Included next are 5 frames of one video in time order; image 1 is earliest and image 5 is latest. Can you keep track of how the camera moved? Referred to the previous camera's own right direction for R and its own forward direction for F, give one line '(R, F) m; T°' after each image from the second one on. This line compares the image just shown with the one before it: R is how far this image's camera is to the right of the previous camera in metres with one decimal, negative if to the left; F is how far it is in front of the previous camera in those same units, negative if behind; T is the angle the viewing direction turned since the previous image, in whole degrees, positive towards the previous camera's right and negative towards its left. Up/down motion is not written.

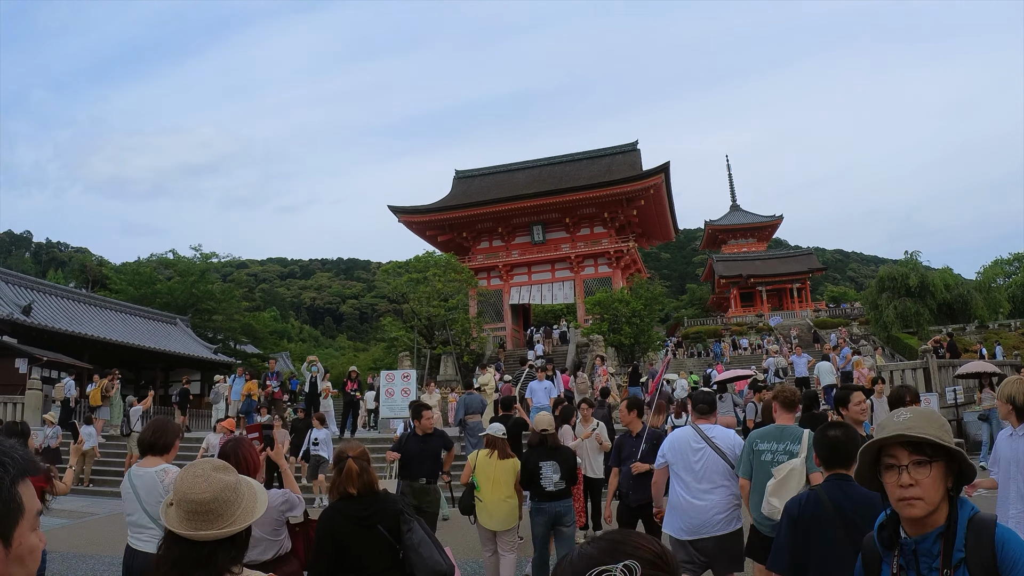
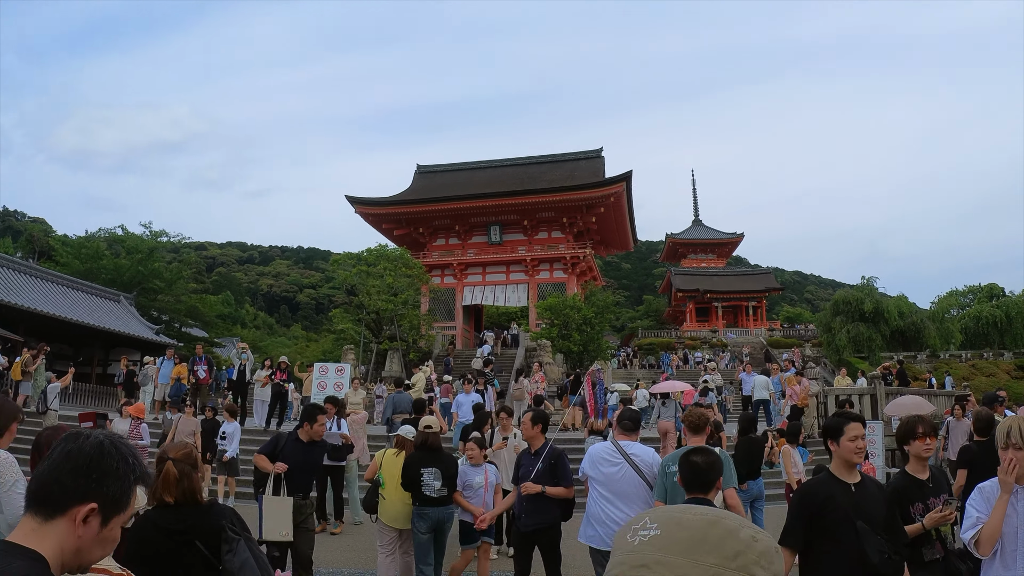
(+0.5, +0.3) m; +3°
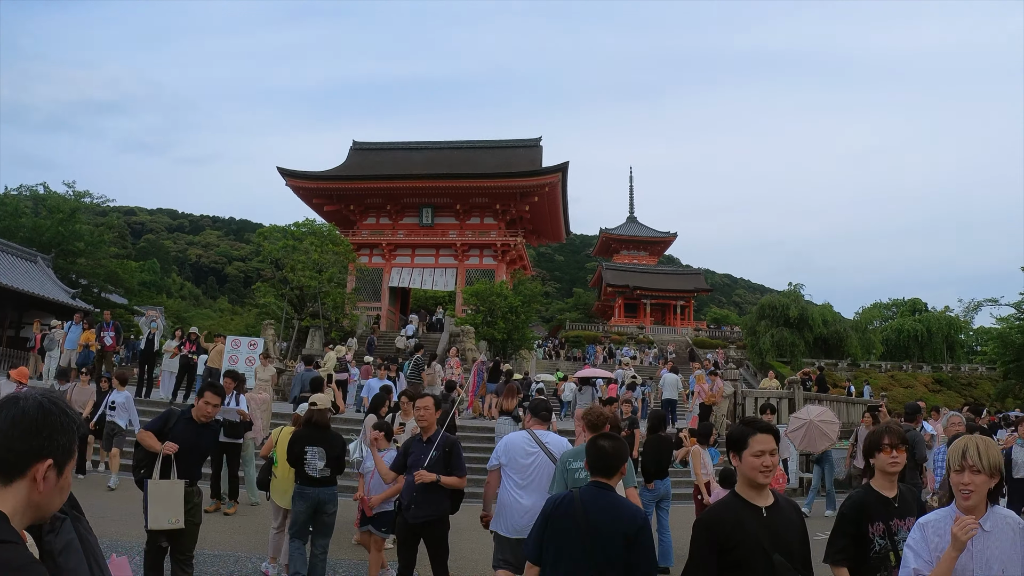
(+0.5, -0.3) m; +5°
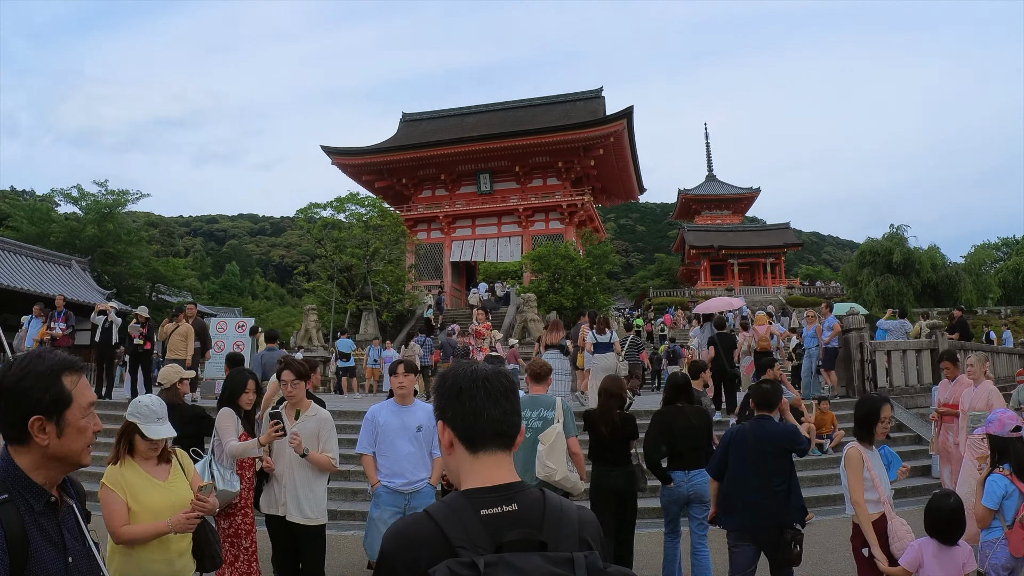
(+0.3, +2.8) m; -7°
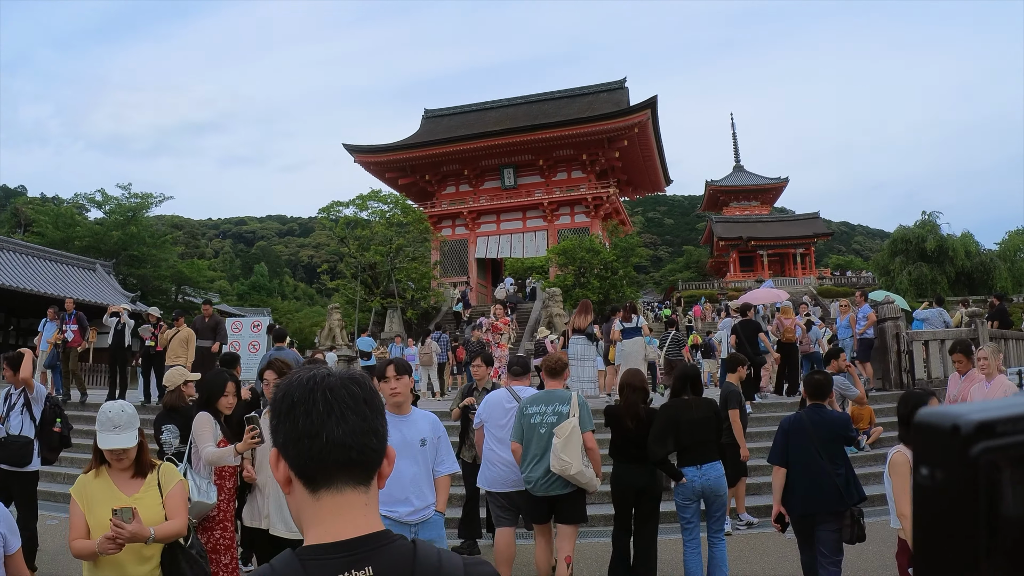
(0.0, +0.4) m; -2°
